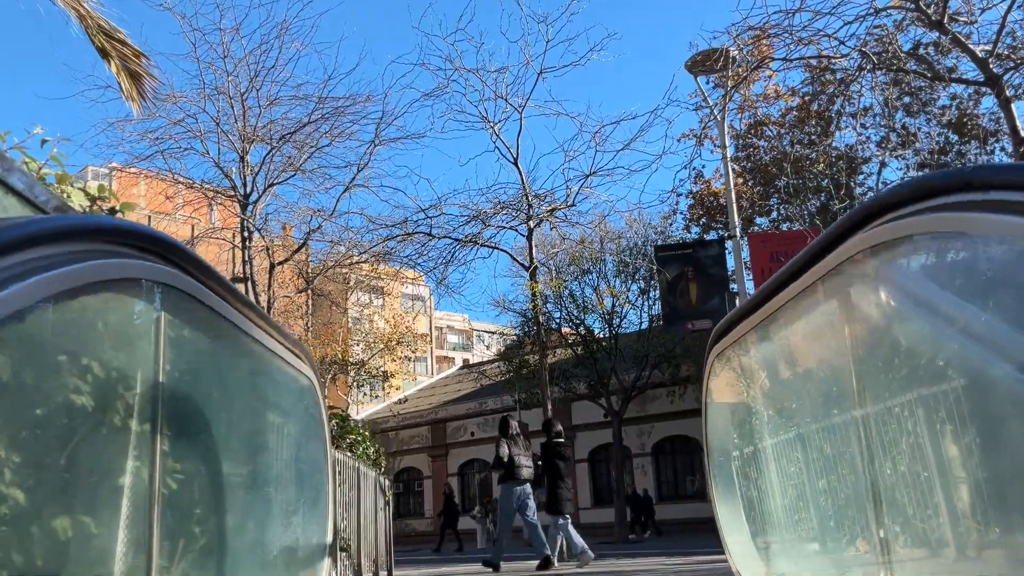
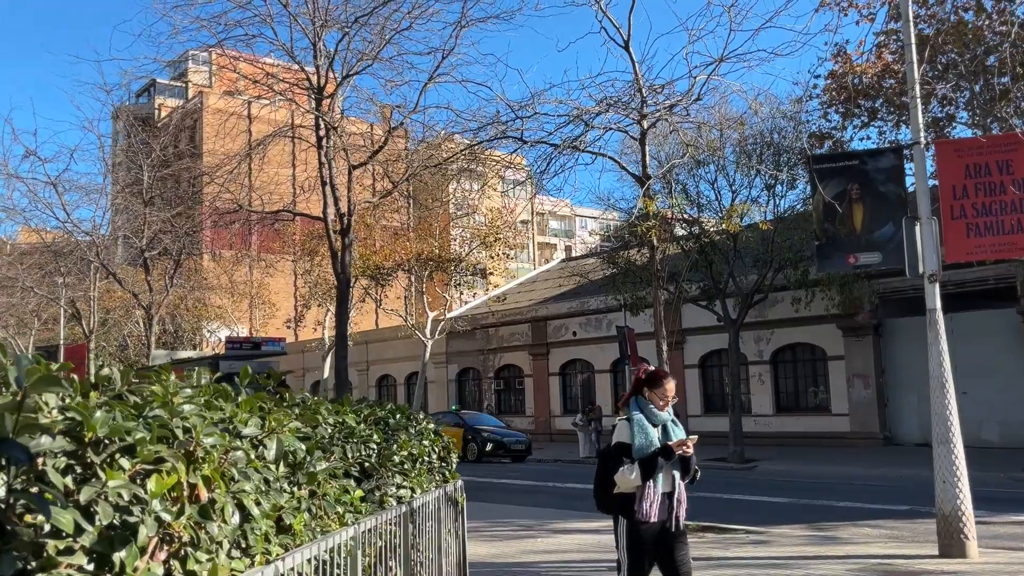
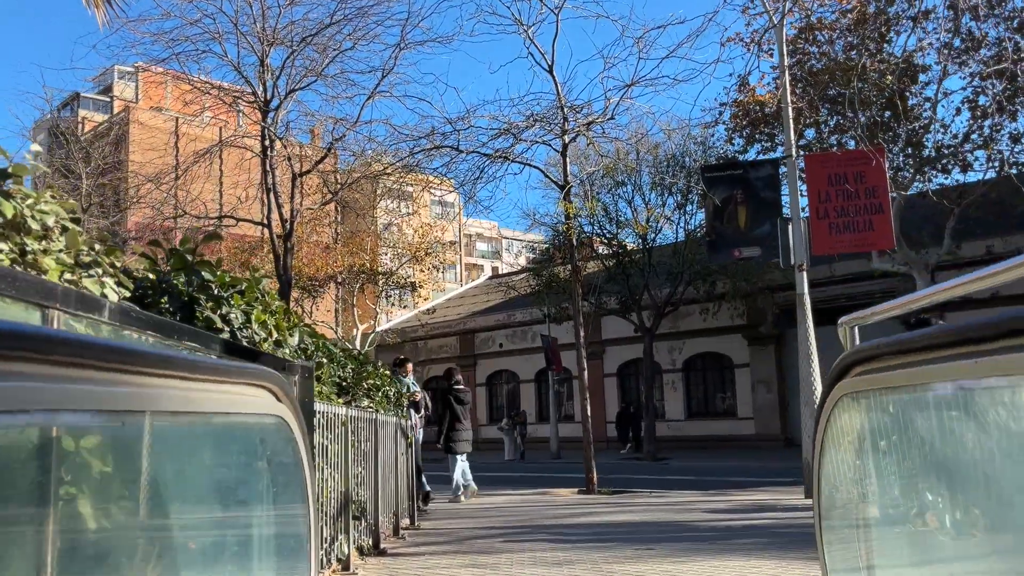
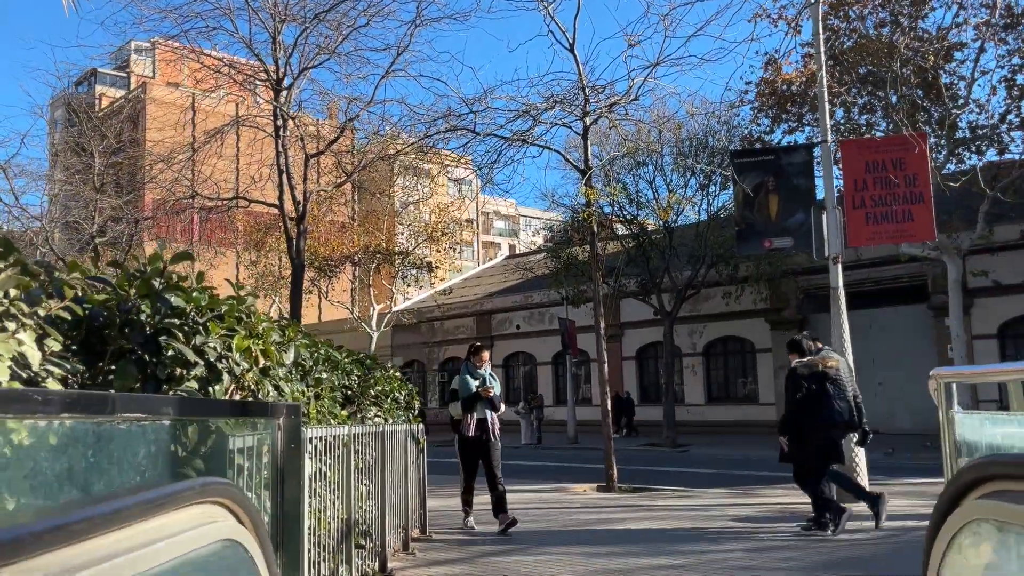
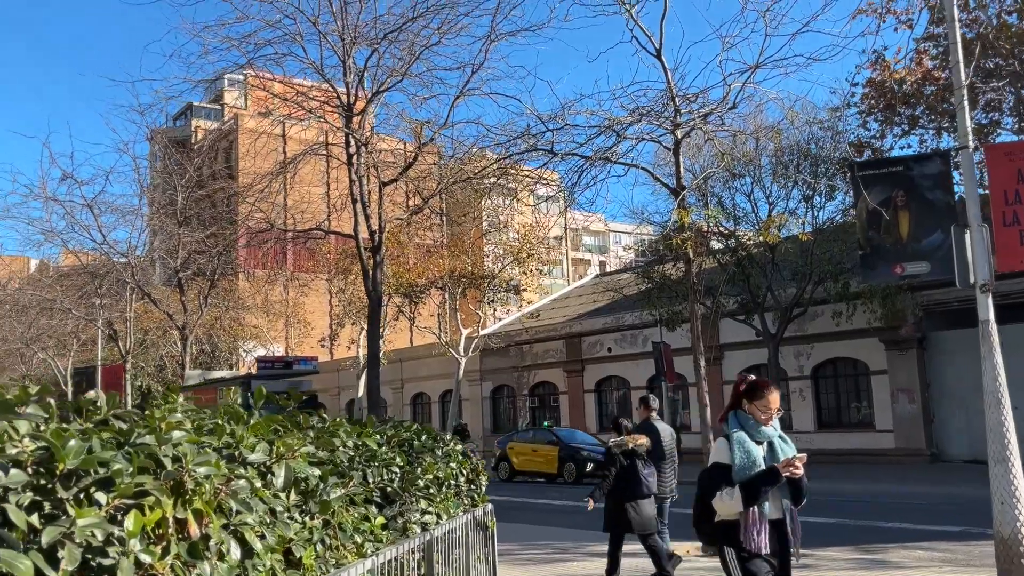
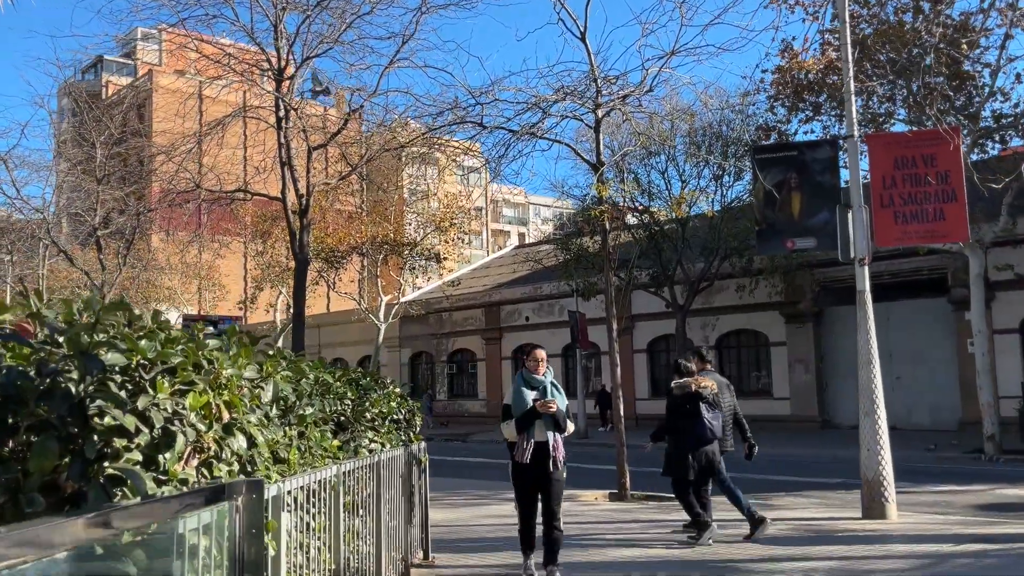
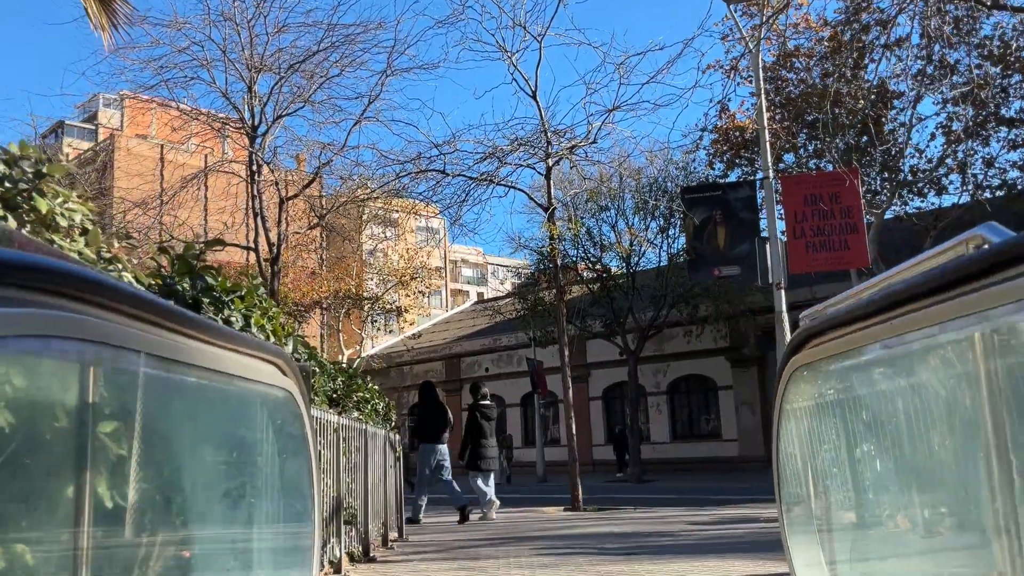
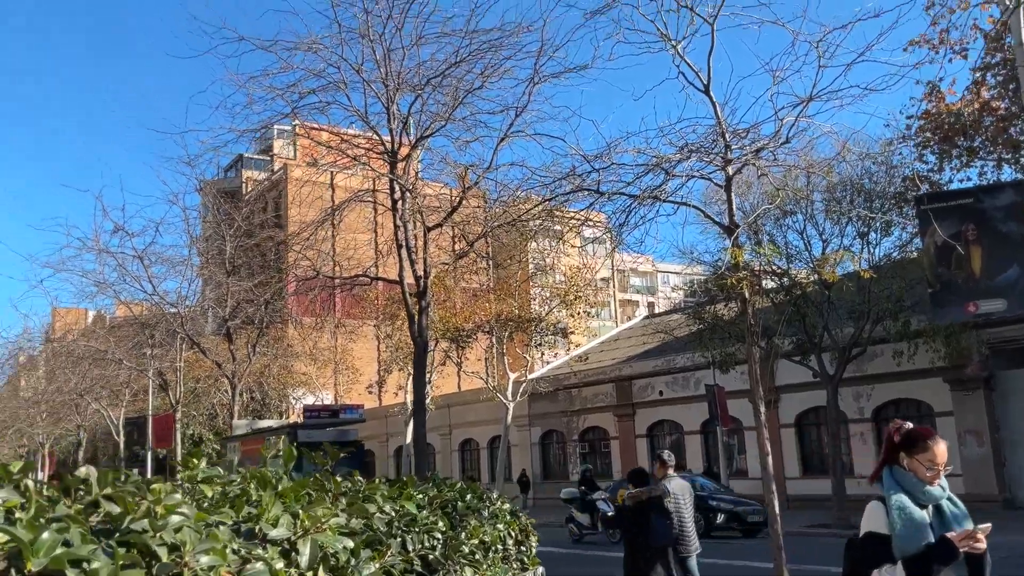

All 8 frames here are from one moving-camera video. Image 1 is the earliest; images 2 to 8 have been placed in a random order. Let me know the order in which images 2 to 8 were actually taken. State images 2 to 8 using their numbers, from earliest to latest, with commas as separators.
7, 3, 4, 6, 2, 5, 8
